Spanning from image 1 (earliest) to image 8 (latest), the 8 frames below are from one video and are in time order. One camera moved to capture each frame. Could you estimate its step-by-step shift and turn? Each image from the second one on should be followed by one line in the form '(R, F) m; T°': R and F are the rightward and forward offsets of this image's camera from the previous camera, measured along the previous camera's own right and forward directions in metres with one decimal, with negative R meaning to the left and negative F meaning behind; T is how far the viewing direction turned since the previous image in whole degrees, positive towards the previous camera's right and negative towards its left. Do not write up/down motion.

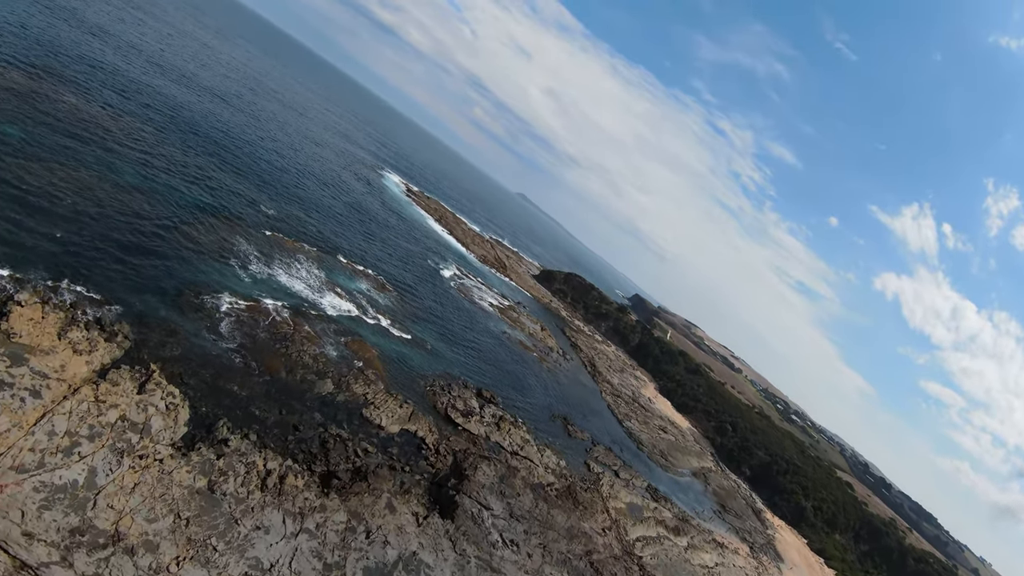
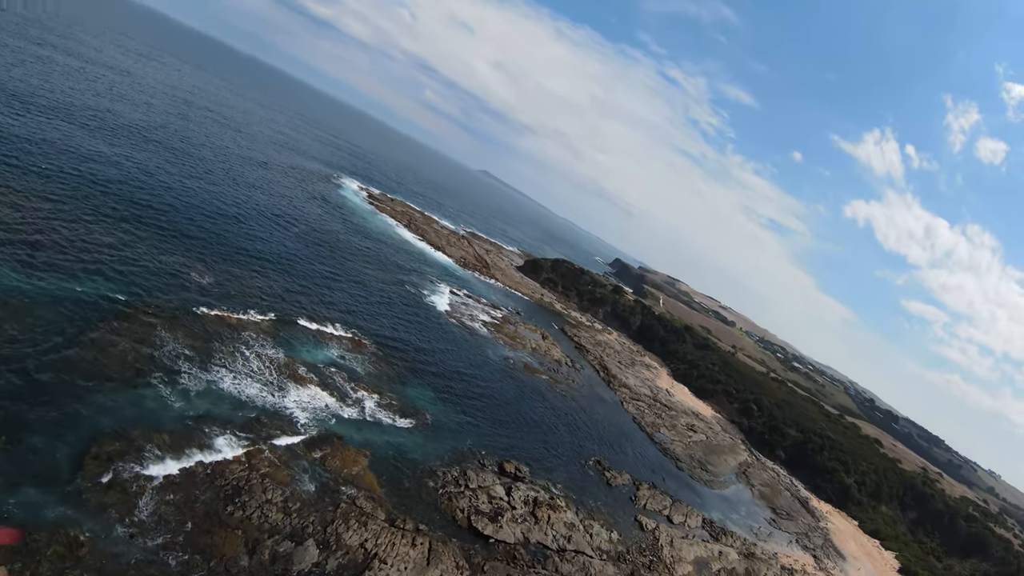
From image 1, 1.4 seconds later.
(-1.1, +7.4) m; +2°
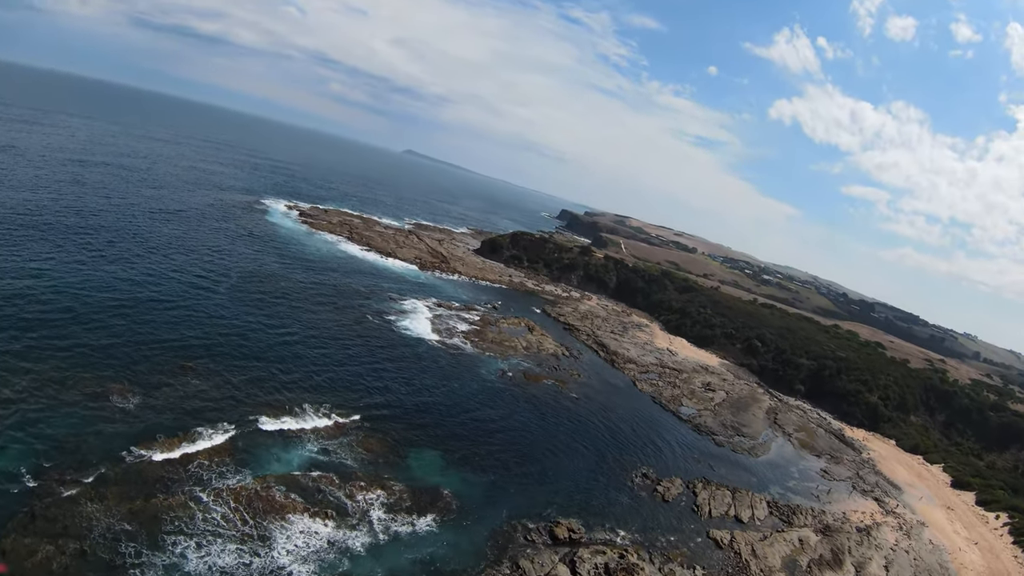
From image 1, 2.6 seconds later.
(-1.3, +6.0) m; +3°
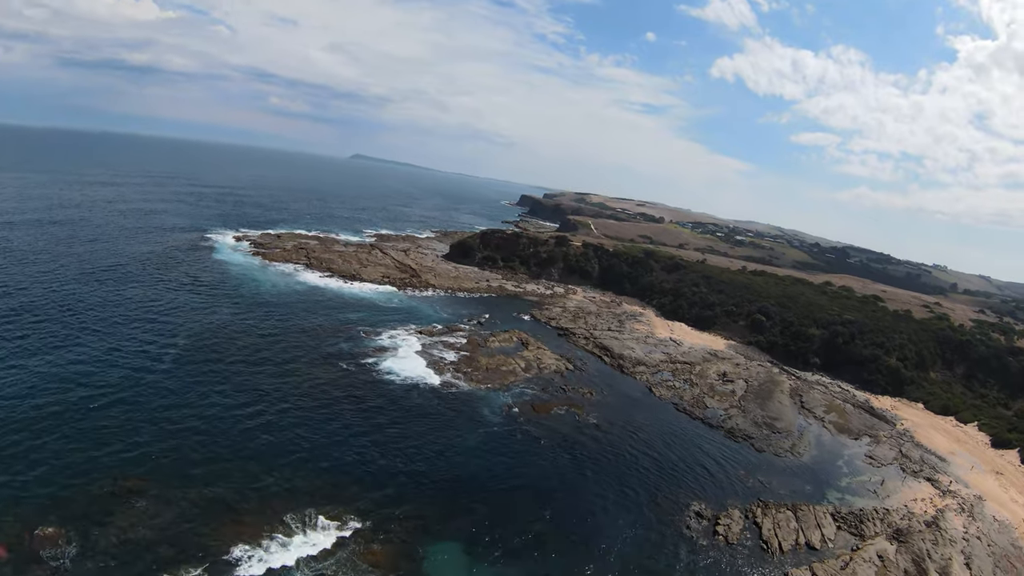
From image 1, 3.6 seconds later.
(-1.2, +5.3) m; +2°
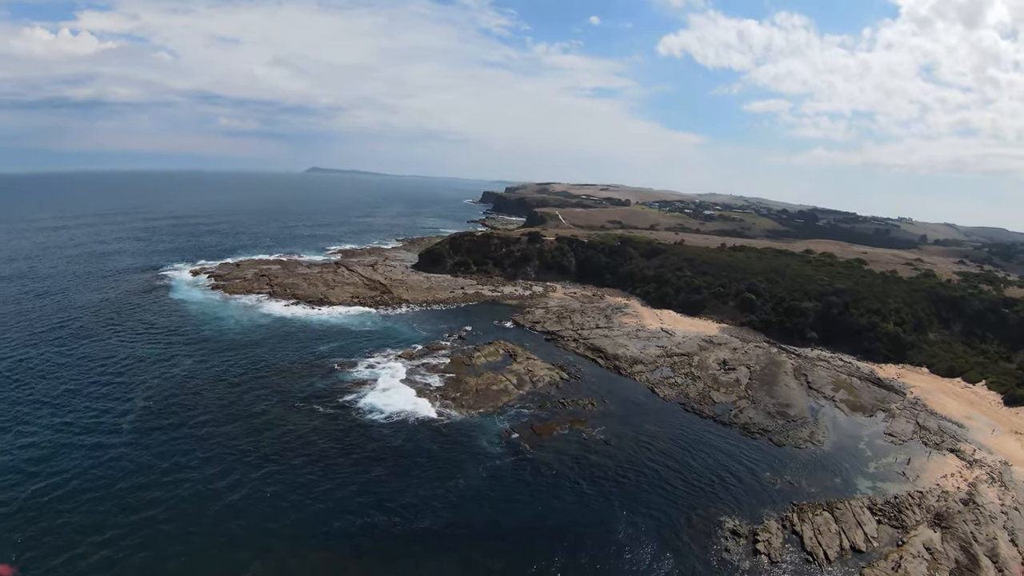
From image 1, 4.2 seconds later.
(-0.5, +3.3) m; +2°
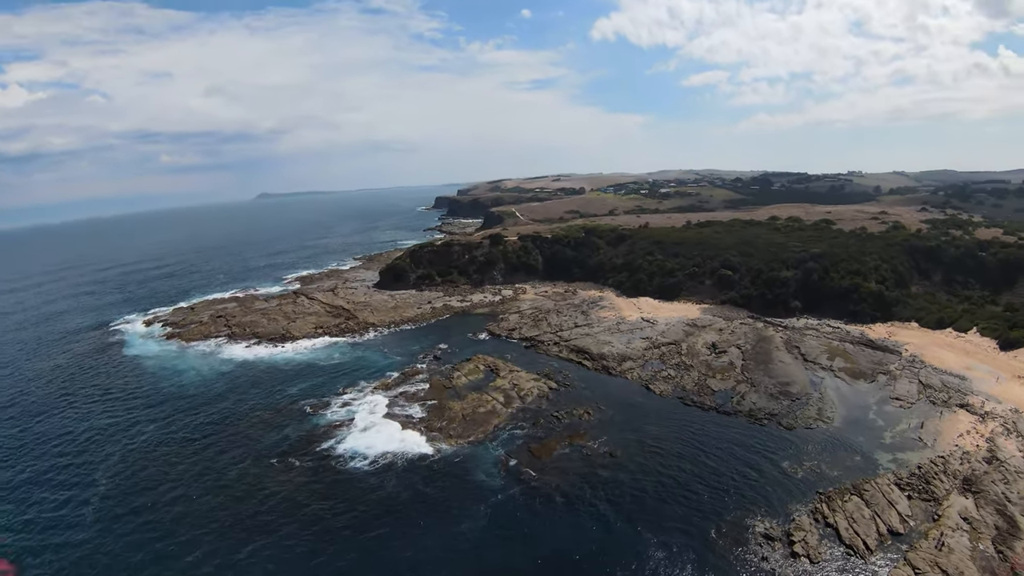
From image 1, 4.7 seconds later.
(-0.4, +2.8) m; +3°
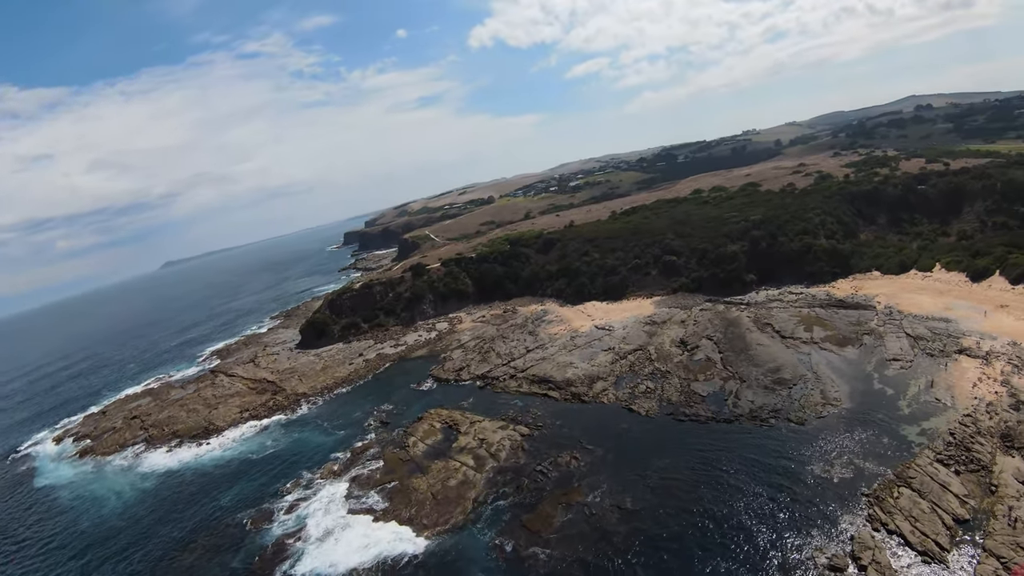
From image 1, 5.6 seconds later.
(-0.6, +5.7) m; +6°
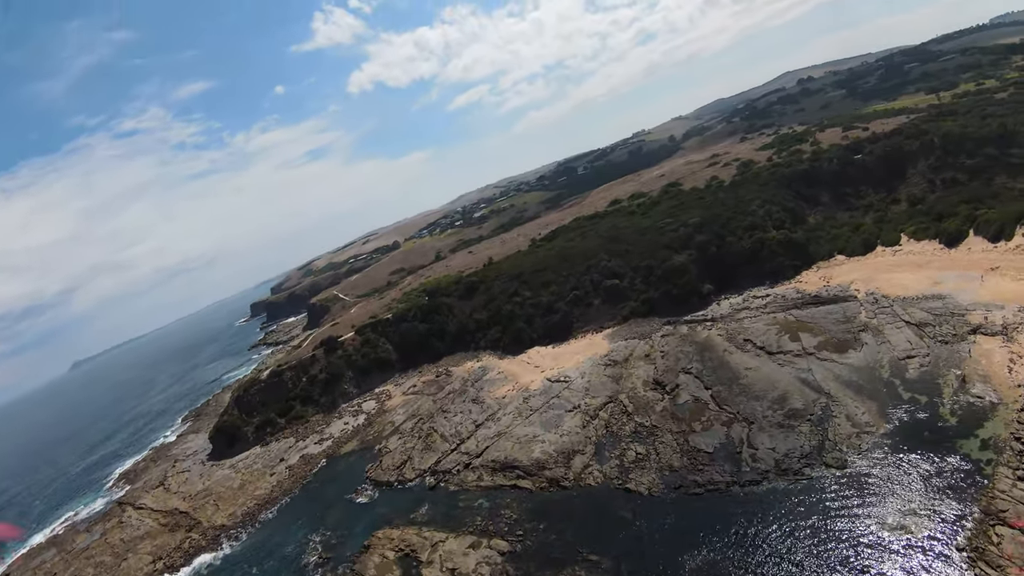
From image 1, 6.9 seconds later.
(-0.4, +7.6) m; +6°
